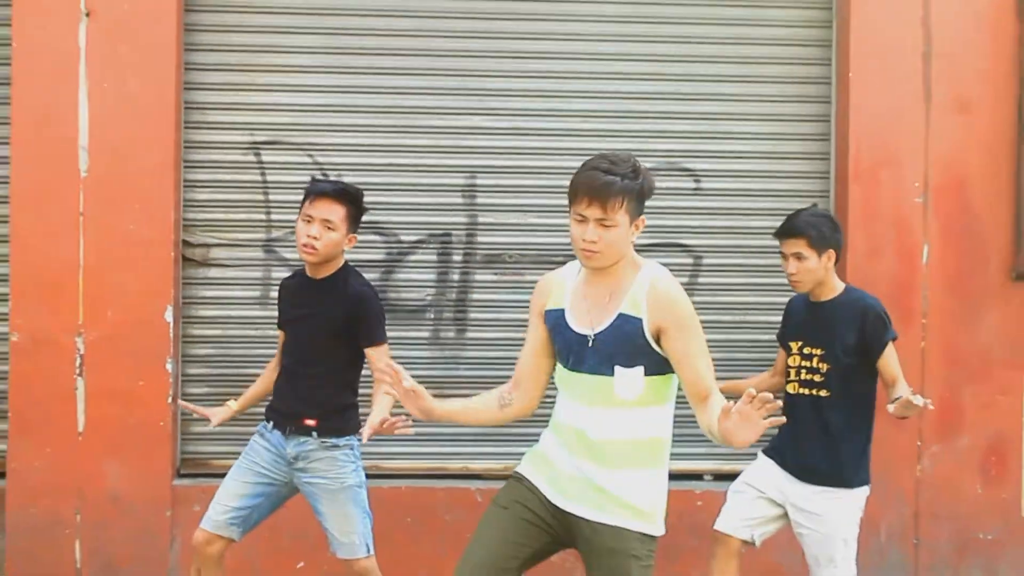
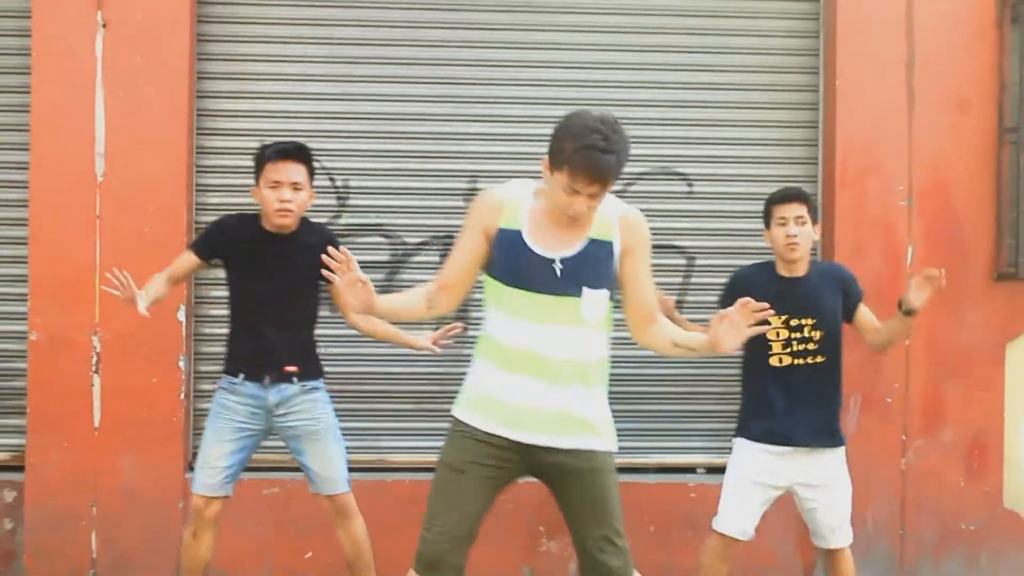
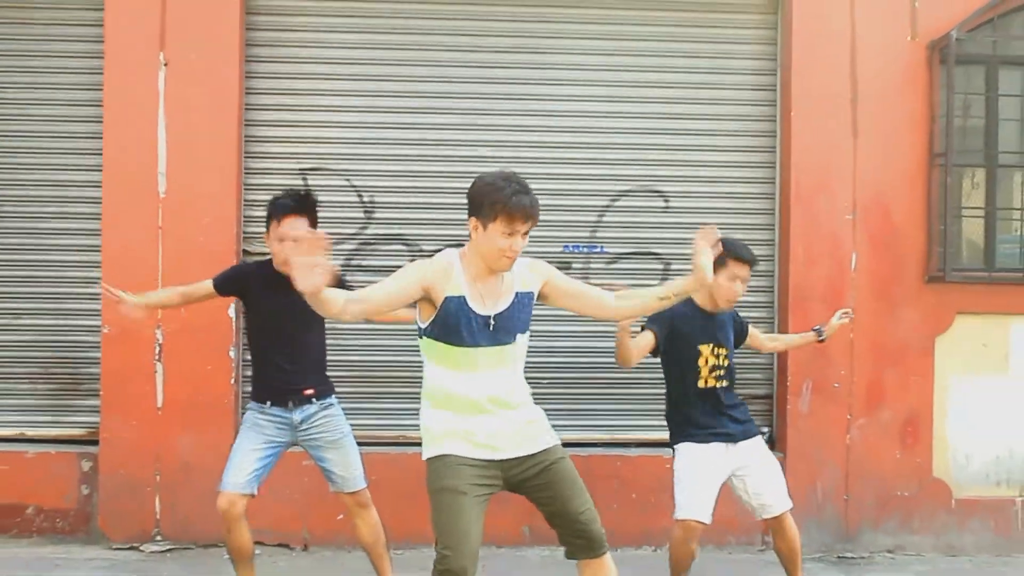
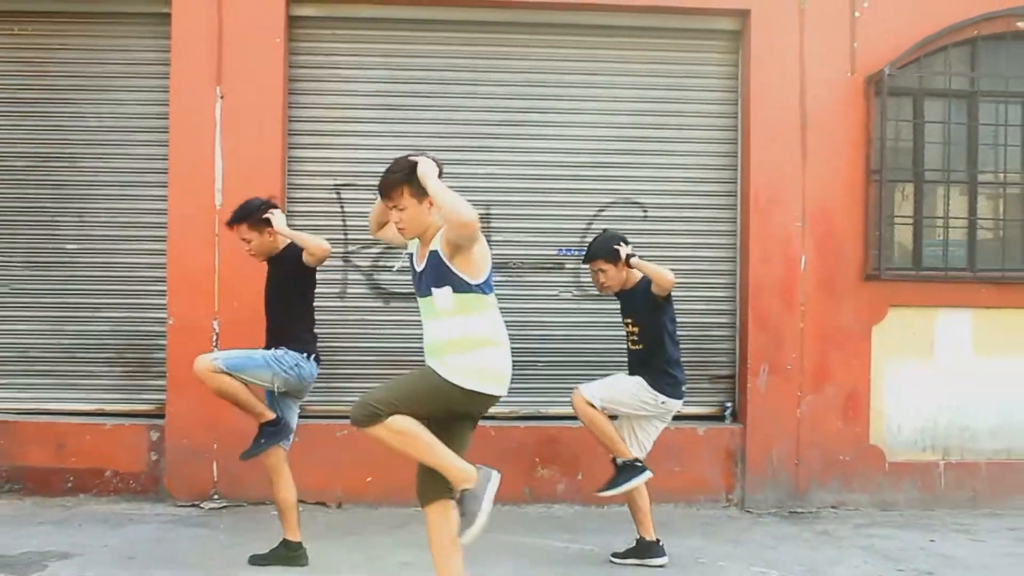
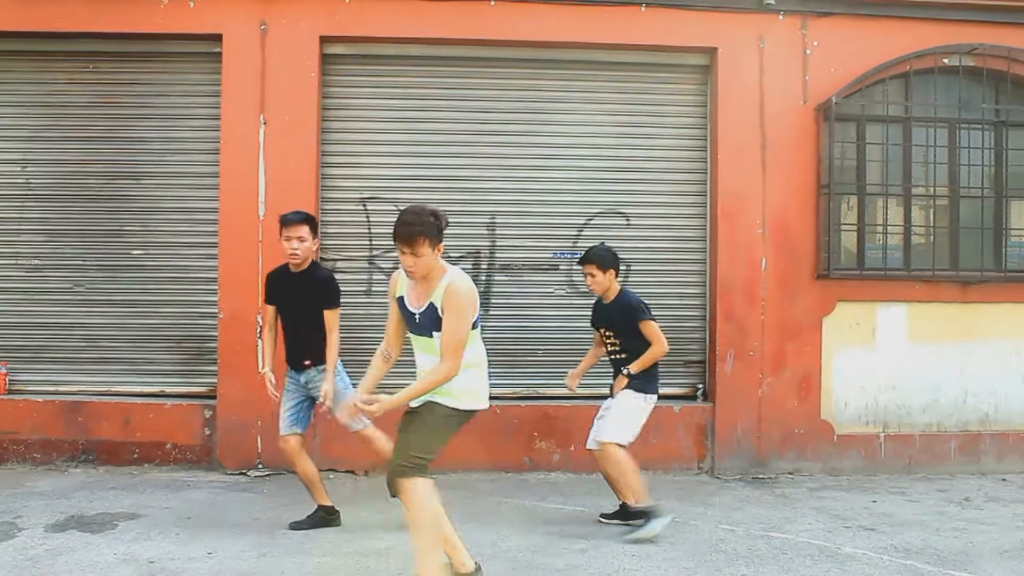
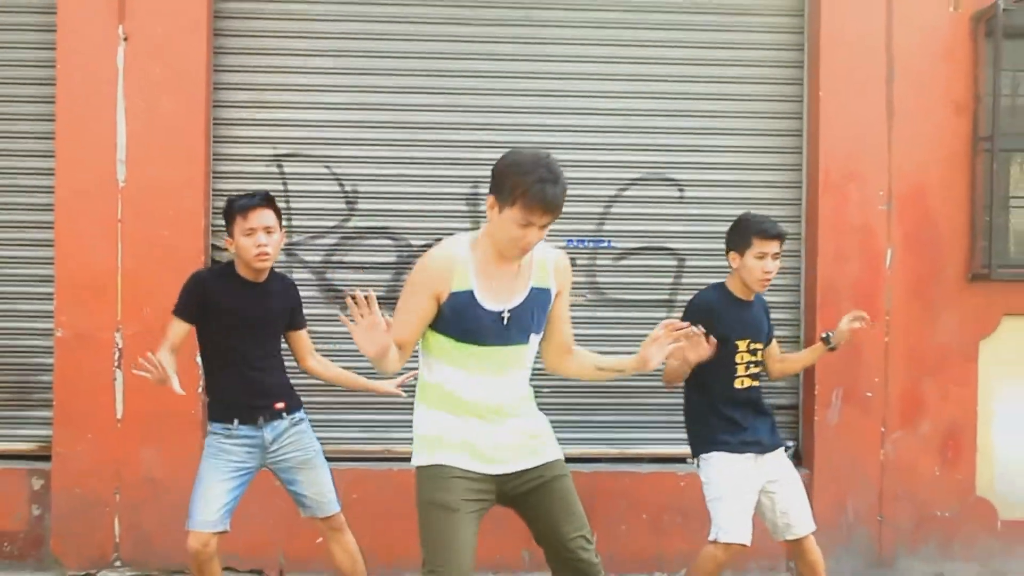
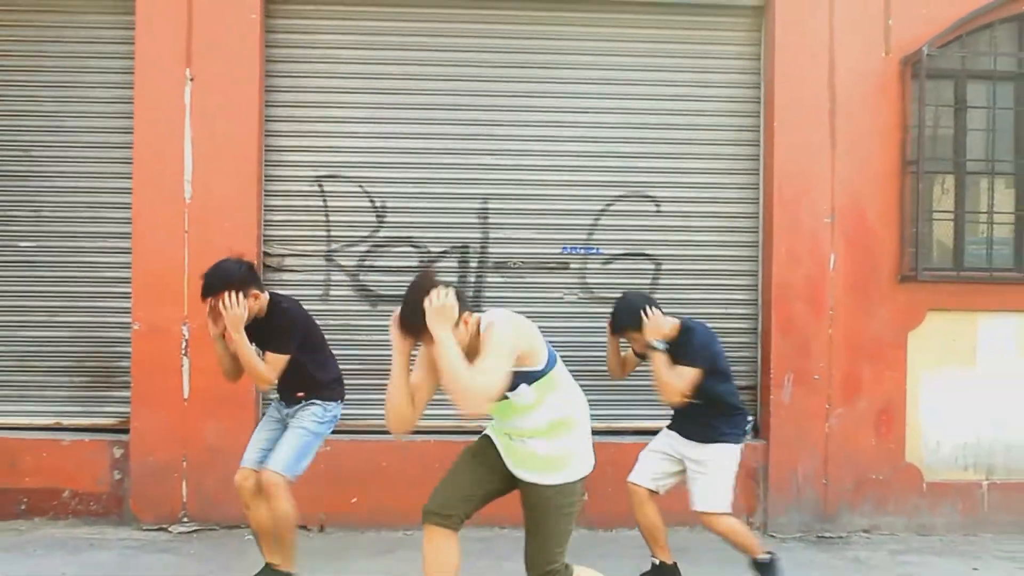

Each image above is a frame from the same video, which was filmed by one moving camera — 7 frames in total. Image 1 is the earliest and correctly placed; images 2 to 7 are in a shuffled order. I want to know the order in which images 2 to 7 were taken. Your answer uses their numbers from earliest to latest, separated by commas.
2, 6, 3, 7, 4, 5
